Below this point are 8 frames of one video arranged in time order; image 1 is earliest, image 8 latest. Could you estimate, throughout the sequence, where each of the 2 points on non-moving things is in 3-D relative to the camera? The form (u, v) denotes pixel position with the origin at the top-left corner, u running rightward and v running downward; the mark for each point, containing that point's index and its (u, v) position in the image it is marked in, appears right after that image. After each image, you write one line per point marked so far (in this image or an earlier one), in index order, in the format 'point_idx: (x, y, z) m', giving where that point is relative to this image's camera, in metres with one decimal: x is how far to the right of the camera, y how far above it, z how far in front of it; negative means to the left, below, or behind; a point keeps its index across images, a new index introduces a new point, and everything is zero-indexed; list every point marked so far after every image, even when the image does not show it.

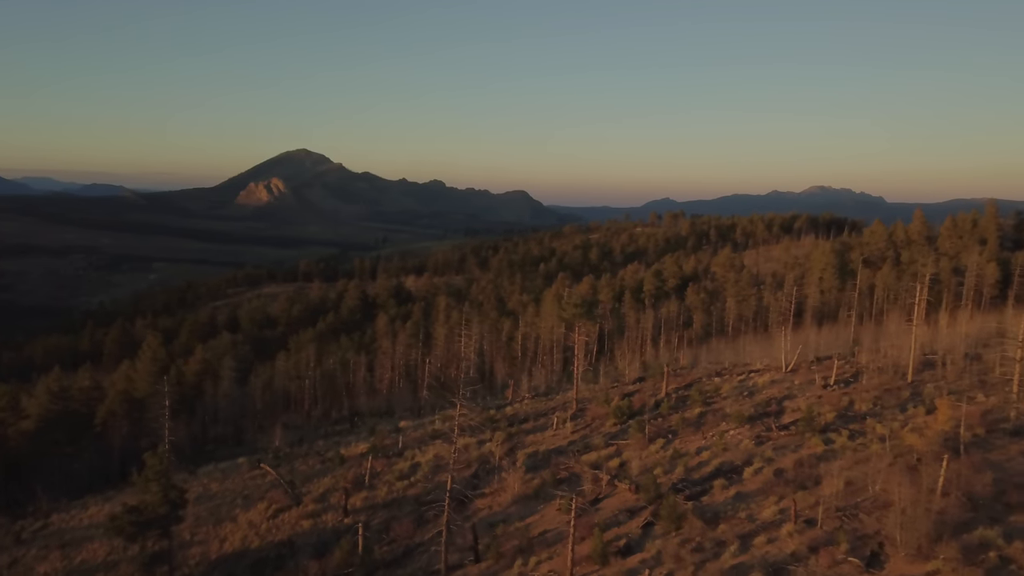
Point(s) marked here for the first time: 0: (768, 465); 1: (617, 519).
0: (+4.0, -2.8, +17.0) m
1: (+1.6, -3.5, +16.3) m
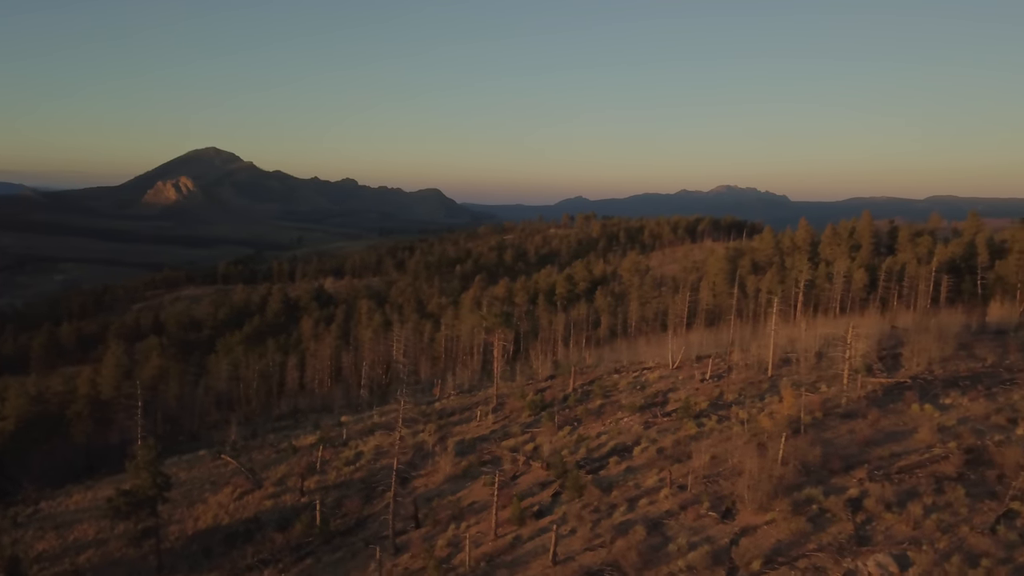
0: (+2.7, -3.0, +20.8) m
1: (+0.4, -3.7, +20.0) m
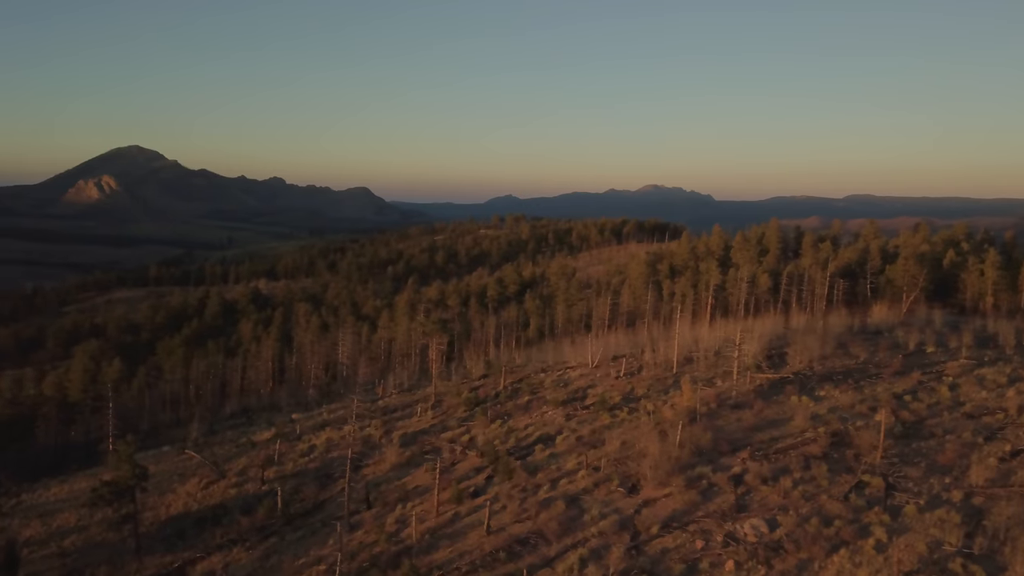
0: (+1.4, -3.3, +24.0) m
1: (-0.9, -4.0, +23.0) m
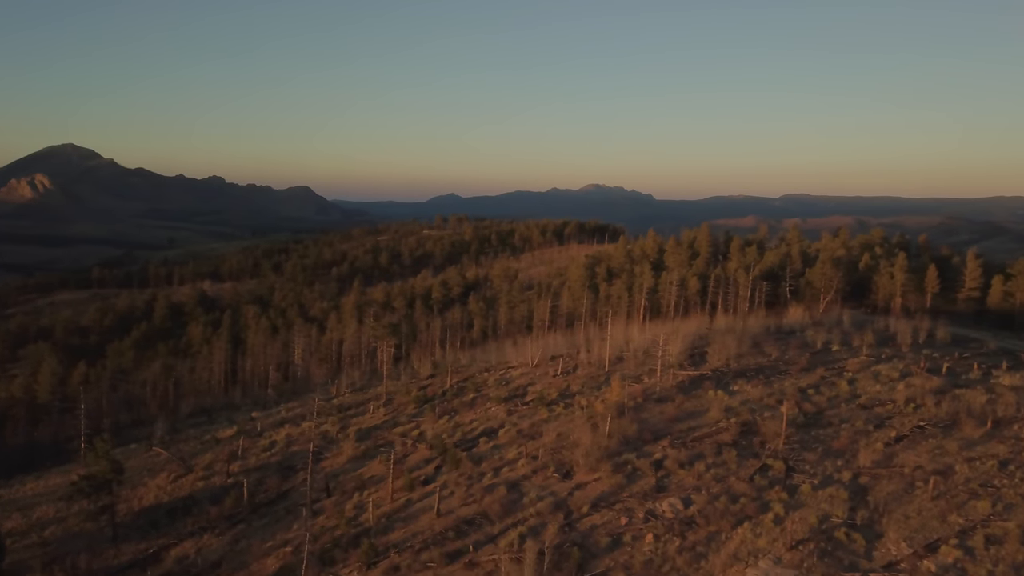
0: (0.0, -3.4, +26.5) m
1: (-2.2, -4.1, +25.4) m
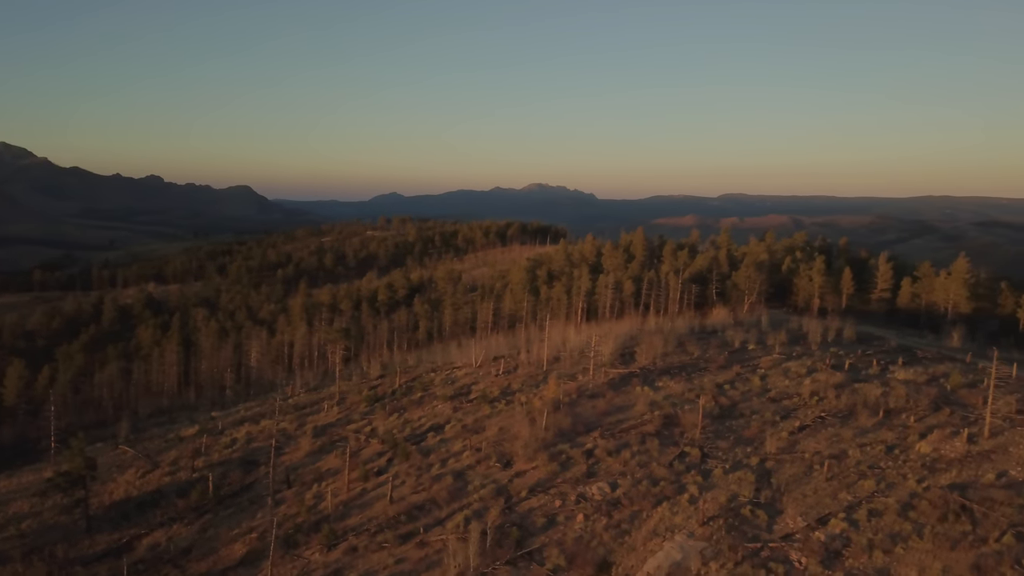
0: (-1.4, -3.6, +28.9) m
1: (-3.6, -4.3, +27.7) m
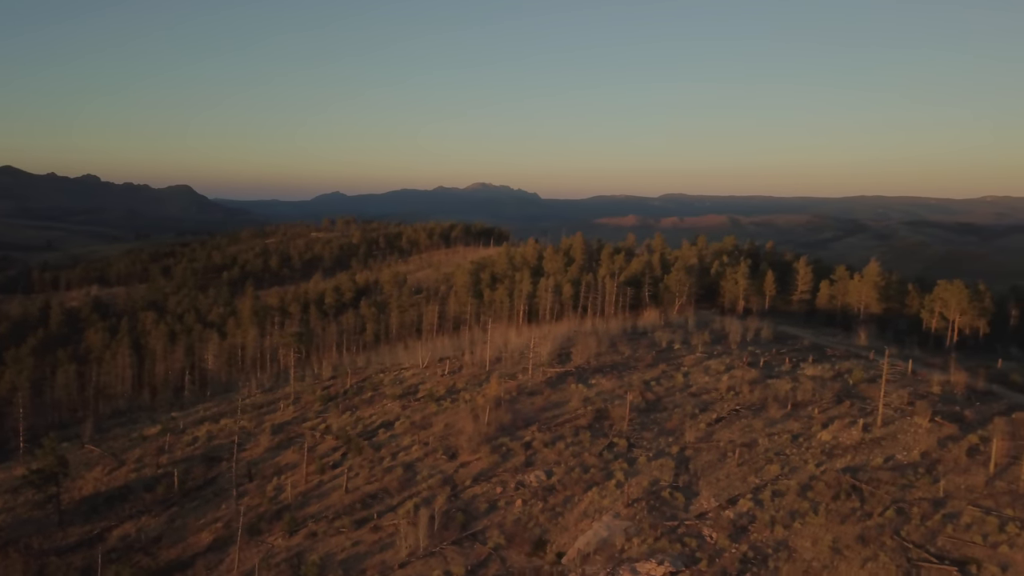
0: (-3.0, -3.8, +31.2) m
1: (-5.1, -4.5, +29.9) m
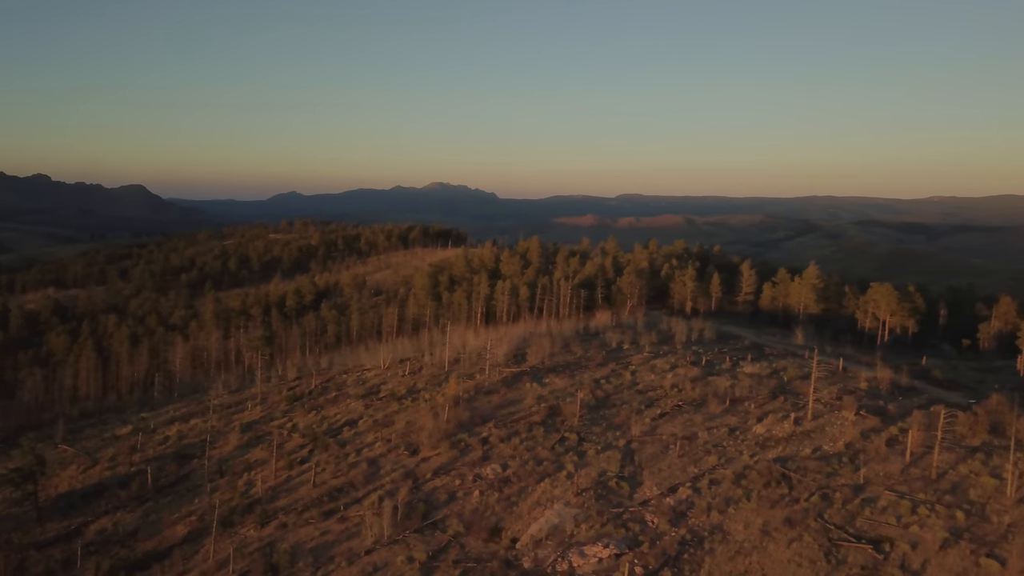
0: (-4.3, -4.0, +32.9) m
1: (-6.4, -4.7, +31.5) m
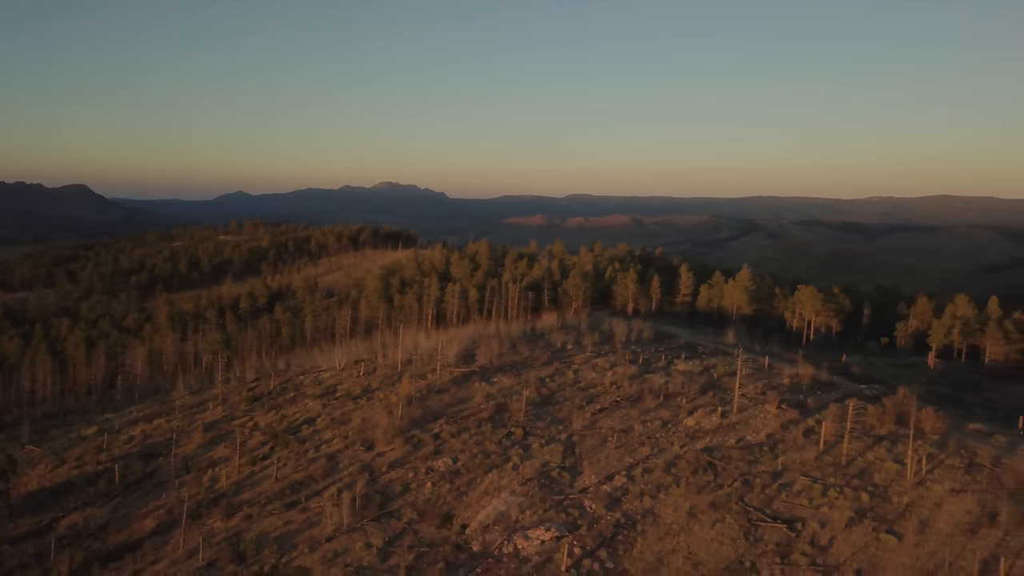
0: (-6.0, -4.1, +34.8) m
1: (-7.9, -4.9, +33.3) m
